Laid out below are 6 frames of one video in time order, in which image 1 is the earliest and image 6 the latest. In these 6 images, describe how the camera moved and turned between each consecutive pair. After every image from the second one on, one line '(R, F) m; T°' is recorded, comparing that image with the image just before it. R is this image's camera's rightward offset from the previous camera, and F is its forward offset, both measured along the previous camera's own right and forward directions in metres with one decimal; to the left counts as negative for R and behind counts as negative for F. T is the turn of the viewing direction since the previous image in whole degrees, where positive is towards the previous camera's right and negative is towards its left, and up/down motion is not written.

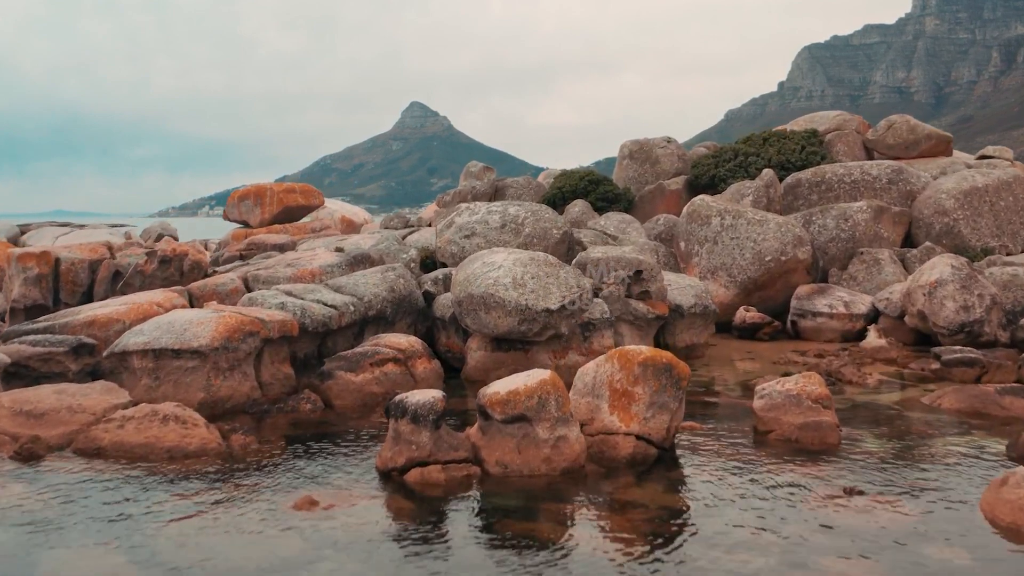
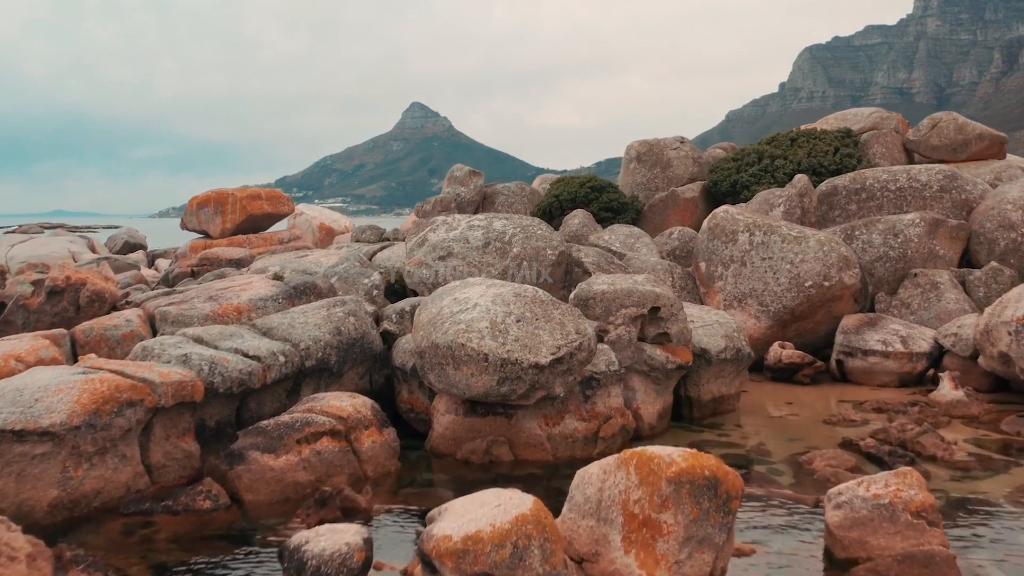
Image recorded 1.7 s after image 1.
(+0.2, +3.3) m; 0°
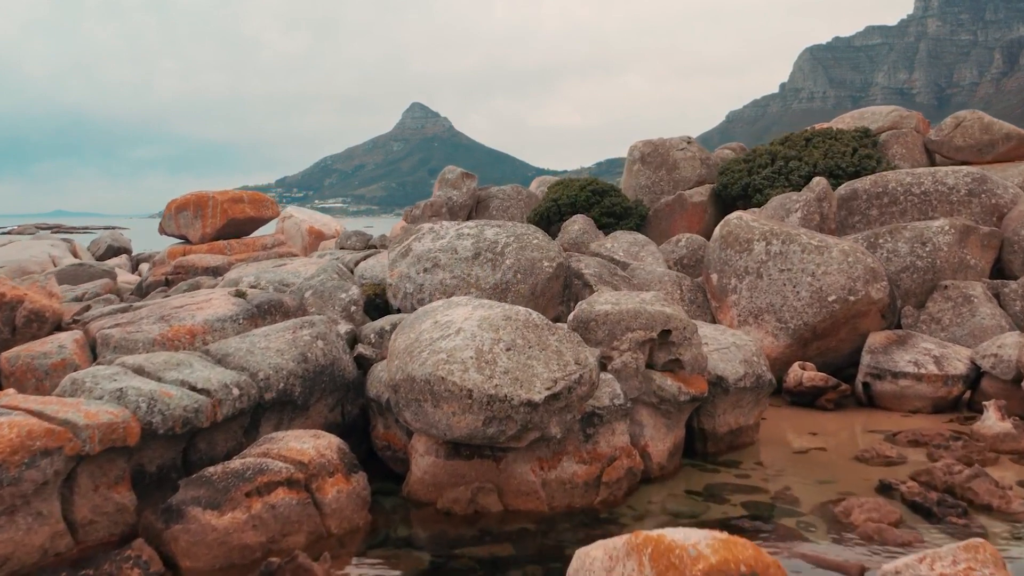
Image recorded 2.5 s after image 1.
(+0.1, +1.4) m; 0°
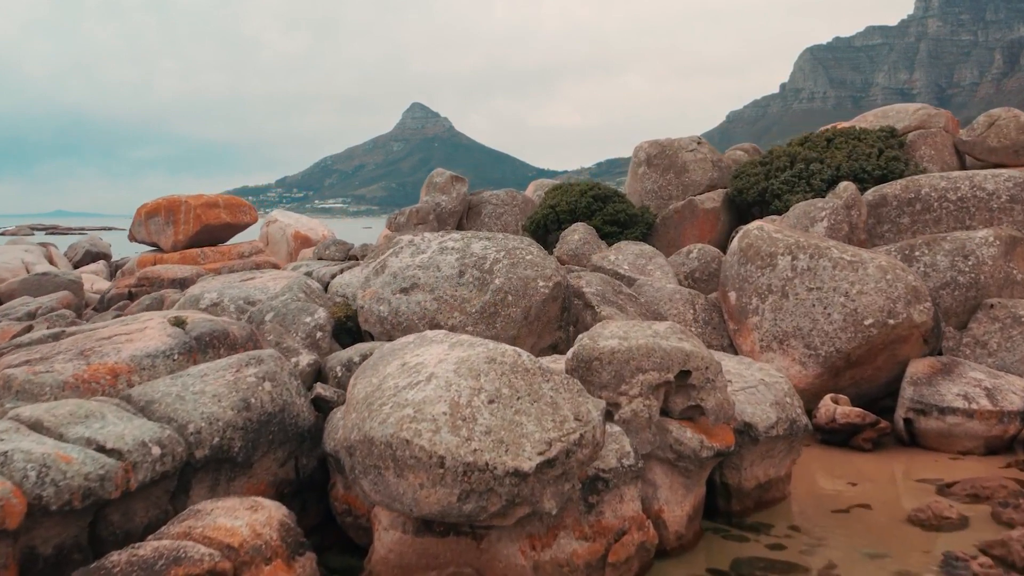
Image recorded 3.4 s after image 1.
(+0.1, +1.8) m; 0°
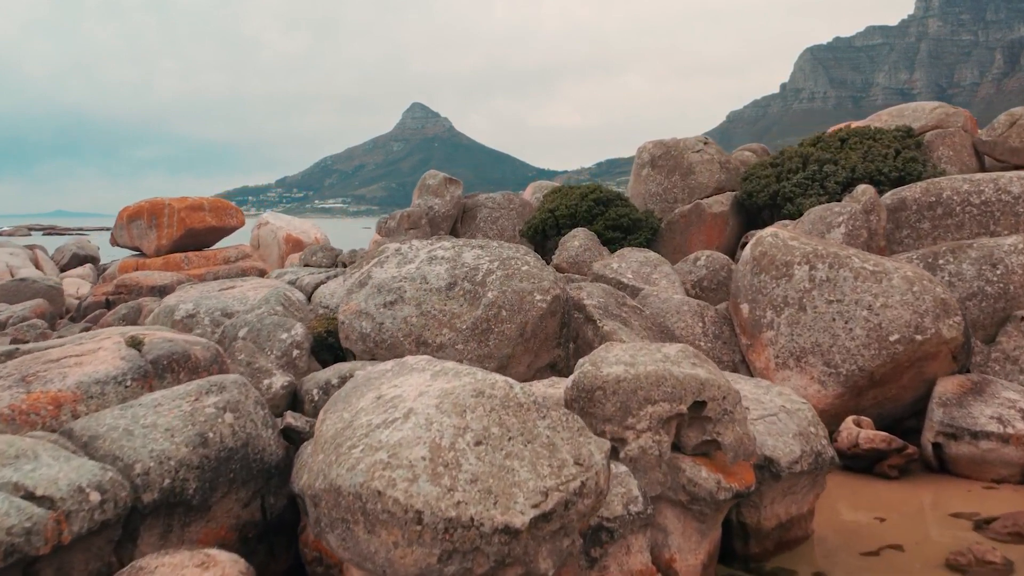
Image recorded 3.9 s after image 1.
(+0.1, +1.0) m; 0°
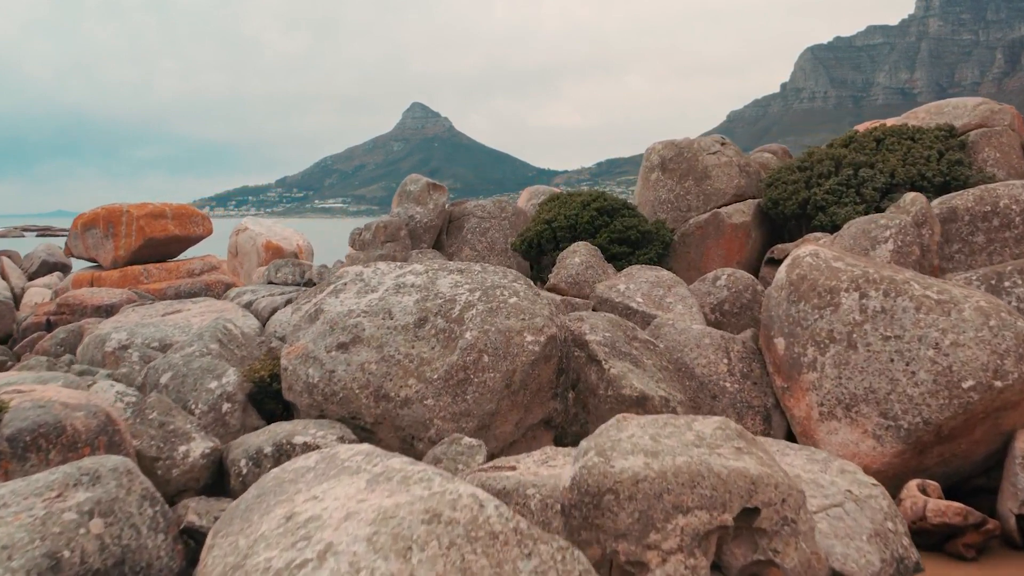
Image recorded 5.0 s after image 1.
(+0.1, +2.1) m; 0°
